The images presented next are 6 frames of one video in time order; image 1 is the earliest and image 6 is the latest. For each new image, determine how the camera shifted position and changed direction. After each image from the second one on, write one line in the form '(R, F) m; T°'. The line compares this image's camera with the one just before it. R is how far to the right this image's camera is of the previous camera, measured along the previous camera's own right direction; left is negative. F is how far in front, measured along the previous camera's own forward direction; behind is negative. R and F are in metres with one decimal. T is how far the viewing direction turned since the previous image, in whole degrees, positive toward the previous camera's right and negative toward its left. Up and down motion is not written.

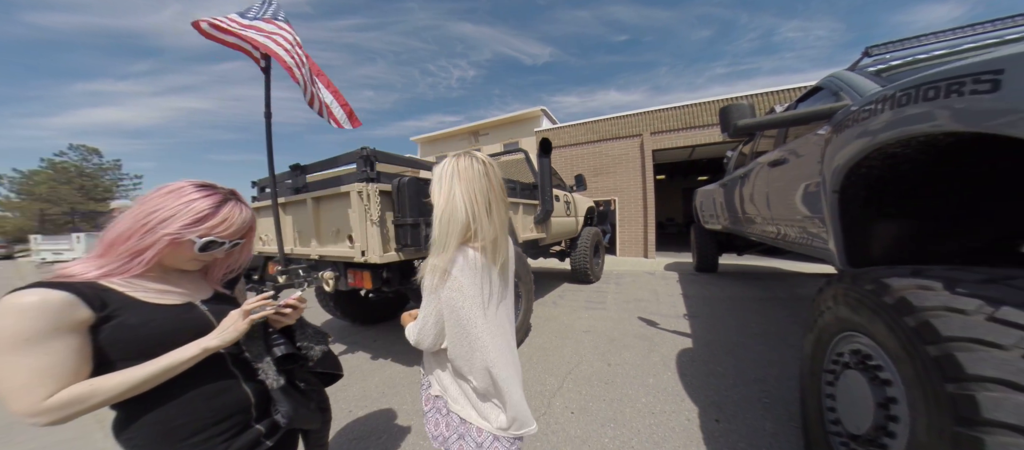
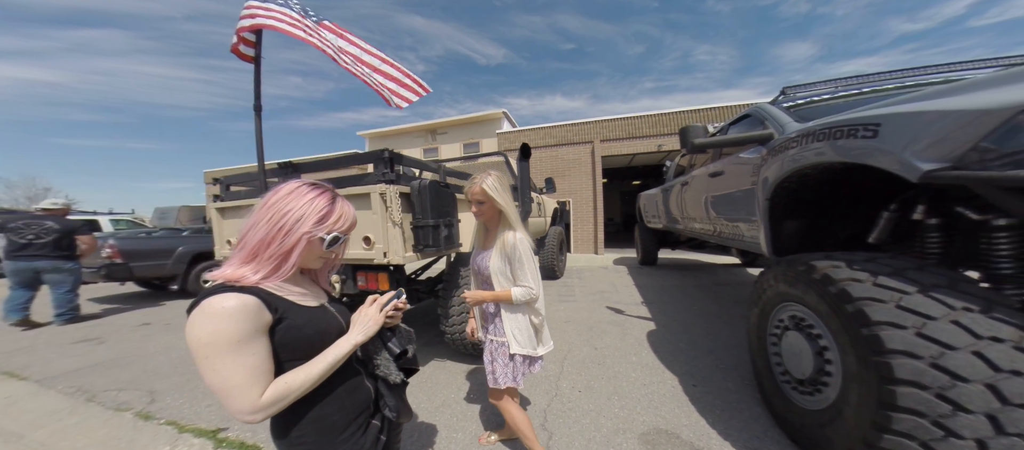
(-0.5, -0.1) m; +11°
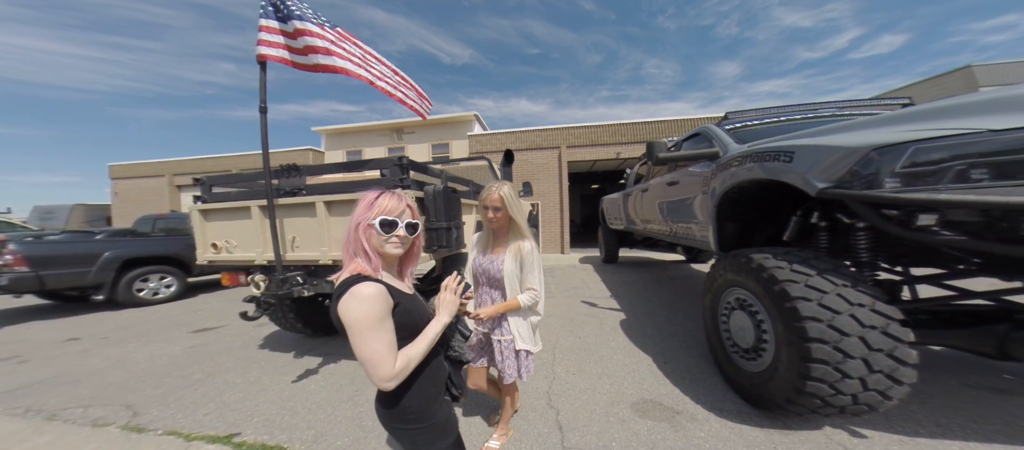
(-0.3, -0.2) m; +8°
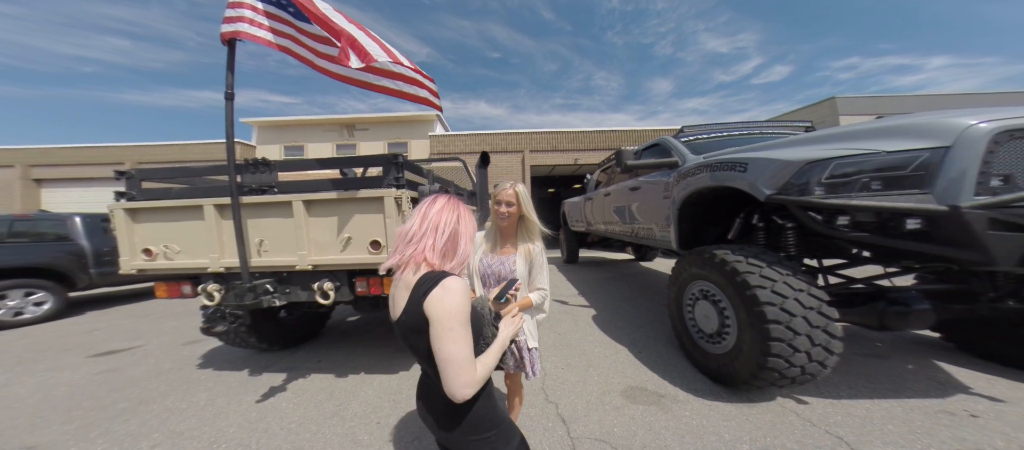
(-0.3, 0.0) m; +9°
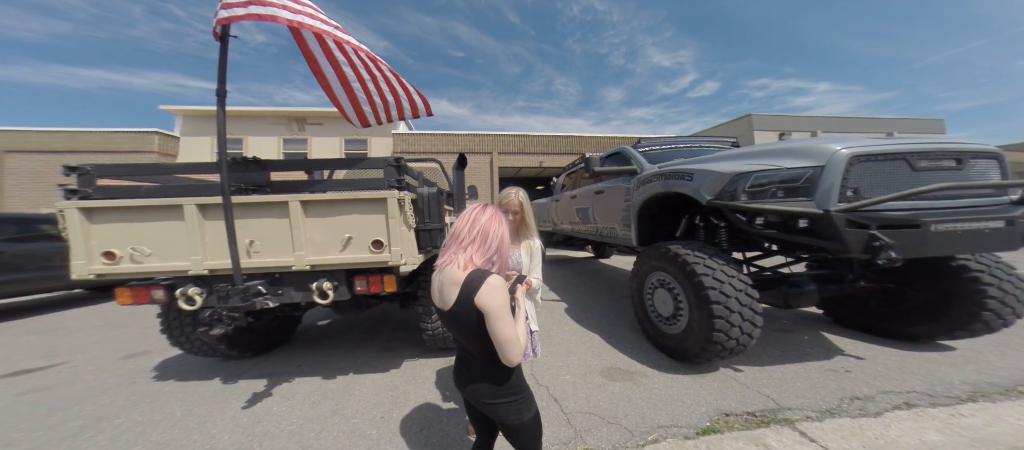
(-0.3, -0.2) m; +8°
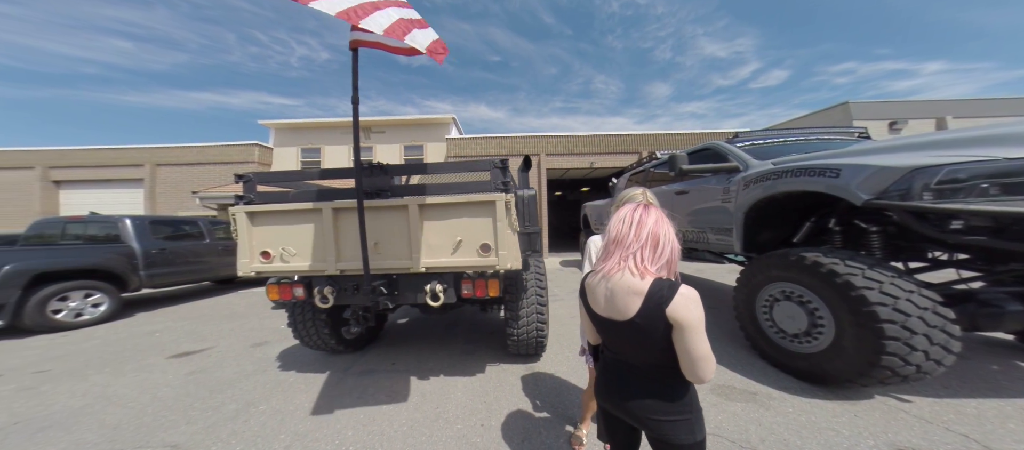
(-0.5, +0.1) m; -8°
